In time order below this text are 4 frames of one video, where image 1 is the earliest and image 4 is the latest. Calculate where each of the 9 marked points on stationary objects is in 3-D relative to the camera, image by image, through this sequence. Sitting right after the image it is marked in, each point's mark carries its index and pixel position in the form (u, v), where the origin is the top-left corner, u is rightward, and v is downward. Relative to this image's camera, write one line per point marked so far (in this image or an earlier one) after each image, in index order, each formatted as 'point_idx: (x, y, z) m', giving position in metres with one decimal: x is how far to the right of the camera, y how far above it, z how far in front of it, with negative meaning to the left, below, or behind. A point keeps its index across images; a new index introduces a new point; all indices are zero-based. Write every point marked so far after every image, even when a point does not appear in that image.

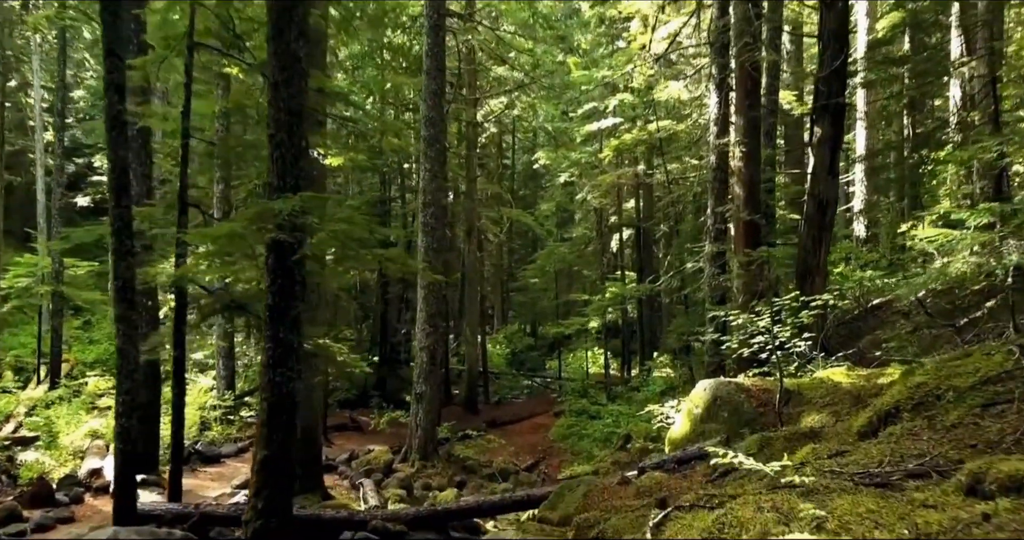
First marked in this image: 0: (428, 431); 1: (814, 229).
0: (-1.5, -2.8, +12.9) m
1: (+4.3, +0.6, +10.5) m
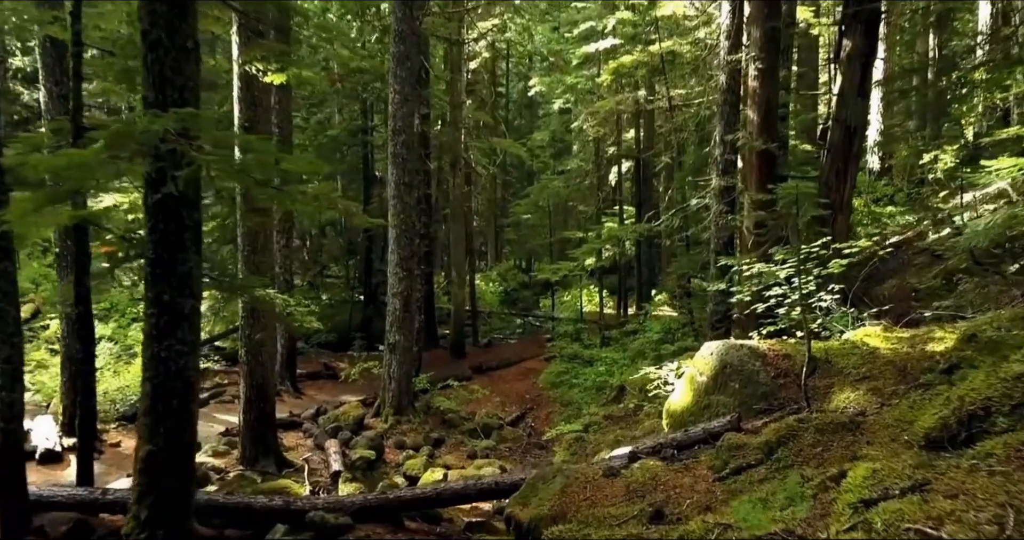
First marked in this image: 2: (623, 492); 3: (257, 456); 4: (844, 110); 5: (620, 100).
0: (-1.8, -1.8, +11.8) m
1: (+4.0, +1.4, +9.1) m
2: (+0.7, -1.4, +4.7) m
3: (-3.0, -2.2, +8.7) m
4: (+4.0, +2.0, +9.0) m
5: (+2.4, +3.8, +16.6) m
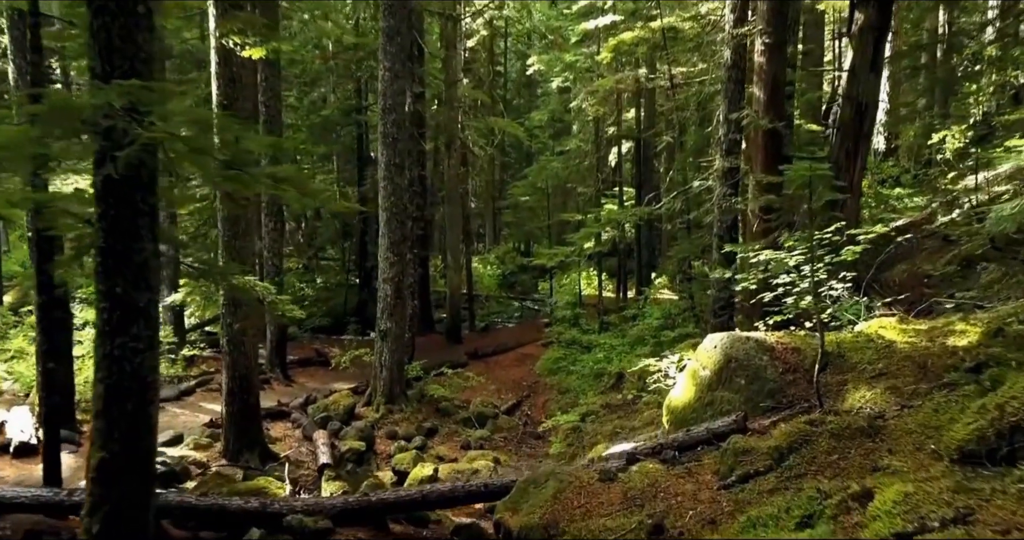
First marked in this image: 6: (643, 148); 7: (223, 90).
0: (-1.8, -1.6, +11.4) m
1: (+3.9, +1.5, +8.6) m
2: (+0.6, -1.3, +4.3) m
3: (-3.1, -2.0, +8.4) m
4: (+4.0, +2.1, +8.5) m
5: (+2.4, +4.2, +16.1) m
6: (+3.5, +3.3, +19.7) m
7: (-3.2, +2.0, +8.0) m
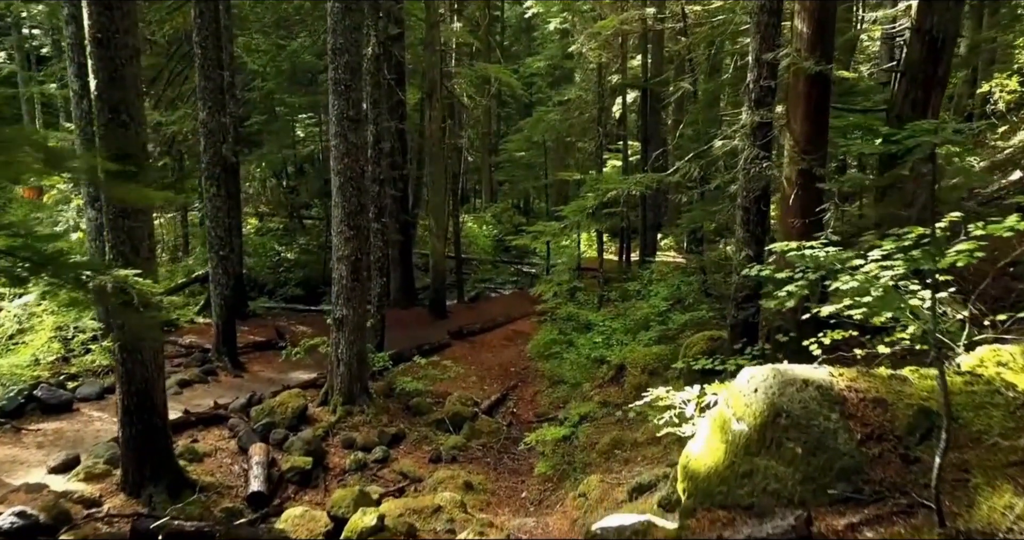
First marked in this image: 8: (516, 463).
0: (-2.1, -1.3, +9.7) m
1: (+3.7, +1.7, +6.7) m
2: (+0.4, -1.5, +2.6) m
3: (-3.3, -1.9, +6.7) m
4: (+3.7, +2.2, +6.6) m
5: (+2.1, +4.8, +14.0) m
6: (+3.3, +4.1, +17.6) m
7: (-3.4, +2.1, +6.1) m
8: (0.0, -2.3, +8.6) m
